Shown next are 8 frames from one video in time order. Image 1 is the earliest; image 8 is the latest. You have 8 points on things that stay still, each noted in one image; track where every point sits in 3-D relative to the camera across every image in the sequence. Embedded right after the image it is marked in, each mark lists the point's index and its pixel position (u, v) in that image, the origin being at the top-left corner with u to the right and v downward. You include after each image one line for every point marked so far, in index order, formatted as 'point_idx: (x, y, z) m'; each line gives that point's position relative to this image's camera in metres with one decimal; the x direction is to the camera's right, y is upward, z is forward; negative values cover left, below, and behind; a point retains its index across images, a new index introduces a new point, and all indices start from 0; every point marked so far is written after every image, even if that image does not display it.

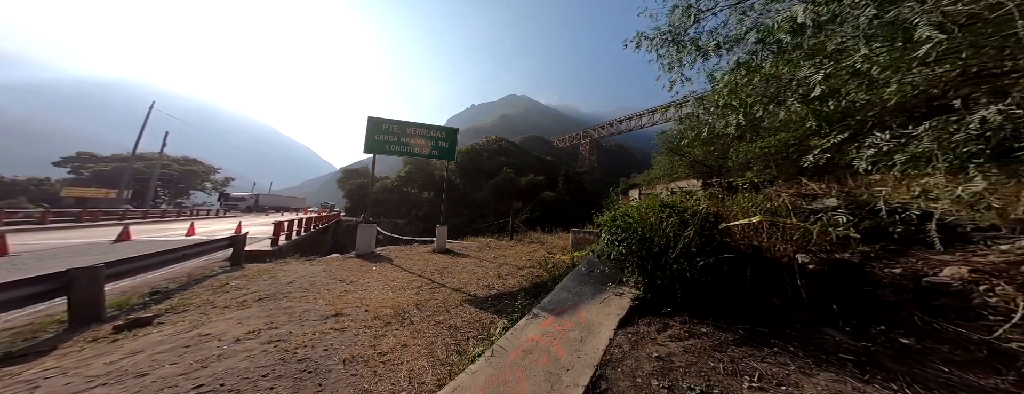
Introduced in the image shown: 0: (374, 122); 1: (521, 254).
0: (-4.5, +2.5, +8.0) m
1: (+0.3, -1.8, +7.4) m
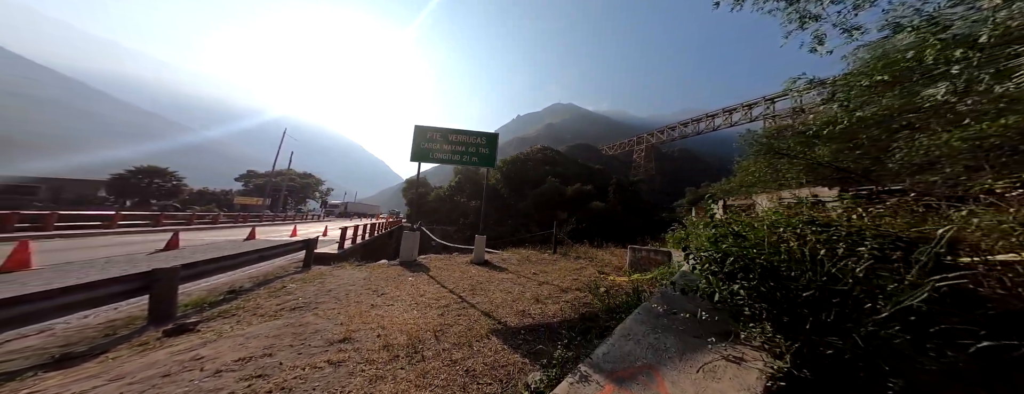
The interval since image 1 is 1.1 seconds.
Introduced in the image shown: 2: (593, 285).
0: (-3.2, +2.2, +8.1) m
1: (+1.5, -2.0, +6.5) m
2: (+1.6, -1.8, +4.6) m
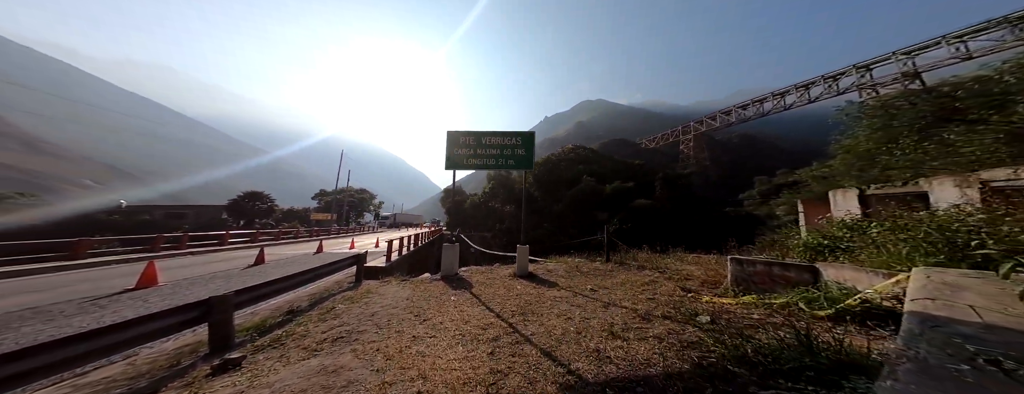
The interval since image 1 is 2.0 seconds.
0: (-1.9, +1.9, +7.8) m
1: (+2.7, -2.0, +5.4) m
2: (+2.5, -1.7, +3.5) m
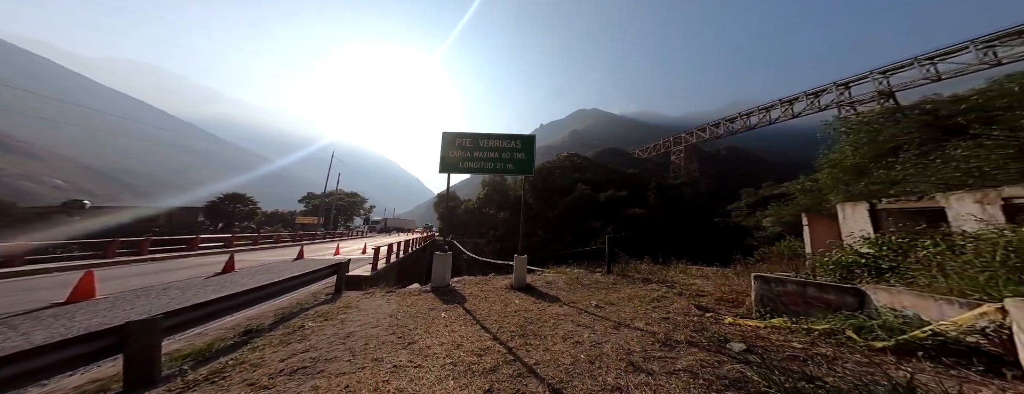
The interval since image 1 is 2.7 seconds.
0: (-2.0, +1.7, +7.3) m
1: (+2.6, -2.2, +4.9) m
2: (+2.5, -1.8, +3.1) m
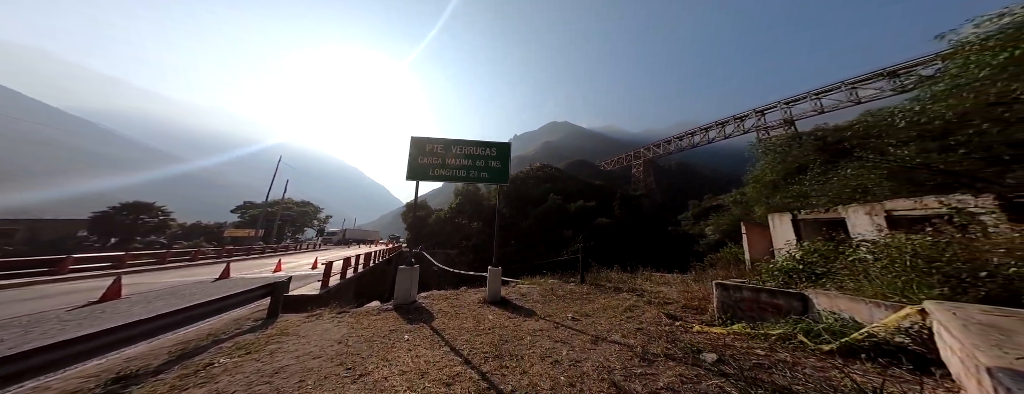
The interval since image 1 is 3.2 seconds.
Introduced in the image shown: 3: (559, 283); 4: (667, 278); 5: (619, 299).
0: (-2.7, +1.5, +6.9) m
1: (+2.1, -2.4, +4.9) m
2: (+2.2, -2.0, +3.1) m
3: (+1.7, -3.1, +8.8) m
4: (+6.3, -3.3, +9.9) m
5: (+2.7, -2.7, +6.3) m
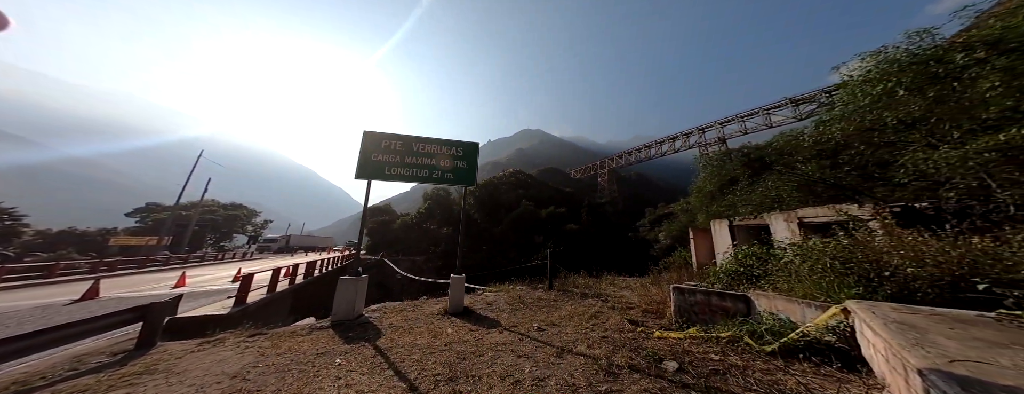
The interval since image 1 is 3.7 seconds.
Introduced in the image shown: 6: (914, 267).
0: (-3.6, +1.4, +6.3) m
1: (+1.4, -2.5, +4.8) m
2: (+1.7, -2.0, +3.0) m
3: (+0.5, -3.3, +8.6) m
4: (+4.9, -3.6, +10.2) m
5: (+1.8, -2.8, +6.3) m
6: (+4.4, -0.8, +2.7) m
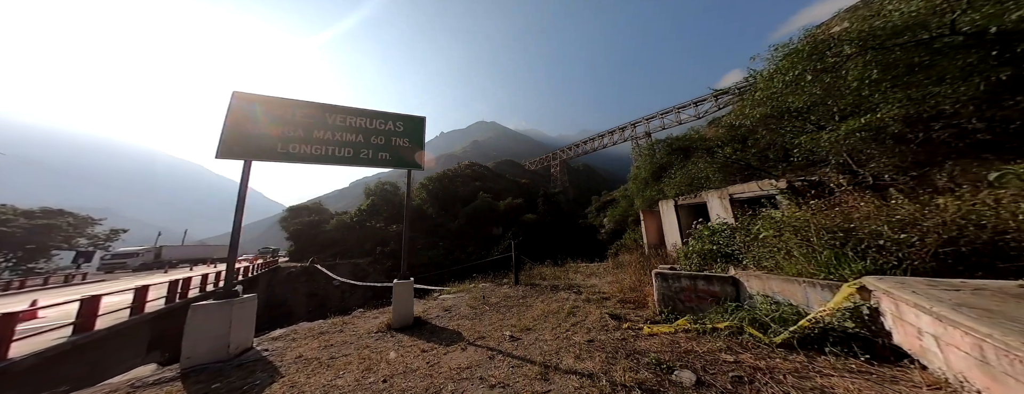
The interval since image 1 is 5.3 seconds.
0: (-4.4, +1.6, +4.6) m
1: (+0.8, -2.2, +4.1) m
2: (+1.4, -1.7, +2.4) m
3: (-0.7, -2.9, +7.7) m
4: (+3.3, -3.0, +10.1) m
5: (+1.0, -2.4, +5.7) m
6: (+4.2, -0.4, +2.6) m
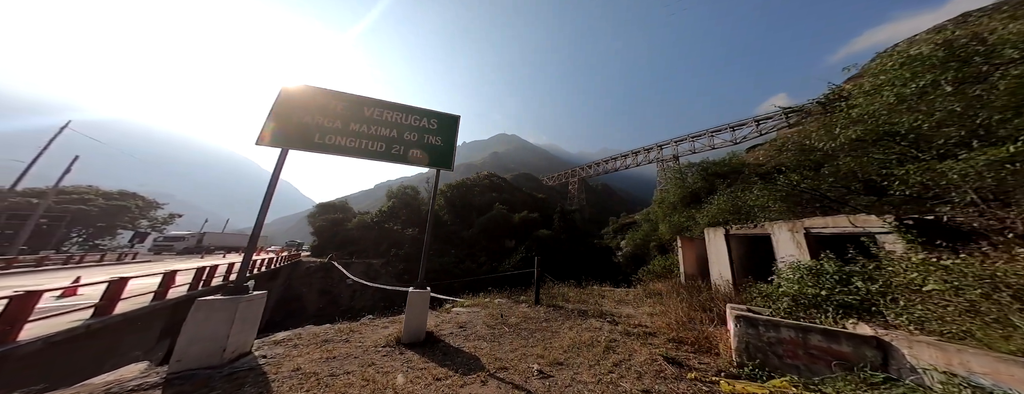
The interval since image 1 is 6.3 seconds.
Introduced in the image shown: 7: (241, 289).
0: (-3.7, +1.8, +4.4) m
1: (+1.2, -2.3, +3.3) m
2: (+1.7, -1.8, +1.6) m
3: (-0.1, -3.1, +7.0) m
4: (+4.1, -3.6, +9.1) m
5: (+1.5, -2.6, +4.9) m
6: (+4.6, -0.7, +1.7) m
7: (-3.5, -1.2, +3.1) m
